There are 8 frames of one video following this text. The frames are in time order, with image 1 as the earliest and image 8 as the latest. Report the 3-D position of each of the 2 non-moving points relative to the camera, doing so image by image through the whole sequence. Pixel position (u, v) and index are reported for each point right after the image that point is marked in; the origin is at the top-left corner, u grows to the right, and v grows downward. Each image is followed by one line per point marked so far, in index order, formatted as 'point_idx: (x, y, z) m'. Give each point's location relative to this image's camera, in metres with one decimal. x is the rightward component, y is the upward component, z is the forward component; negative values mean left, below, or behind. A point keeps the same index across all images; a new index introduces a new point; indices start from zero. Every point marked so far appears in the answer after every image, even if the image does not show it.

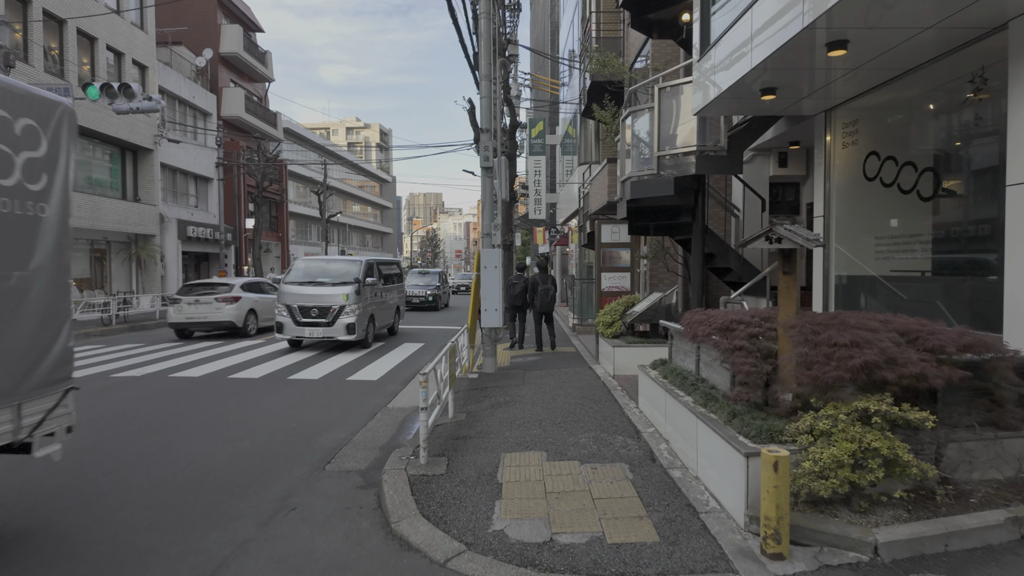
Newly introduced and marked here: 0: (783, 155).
0: (+4.5, +2.2, +9.8) m
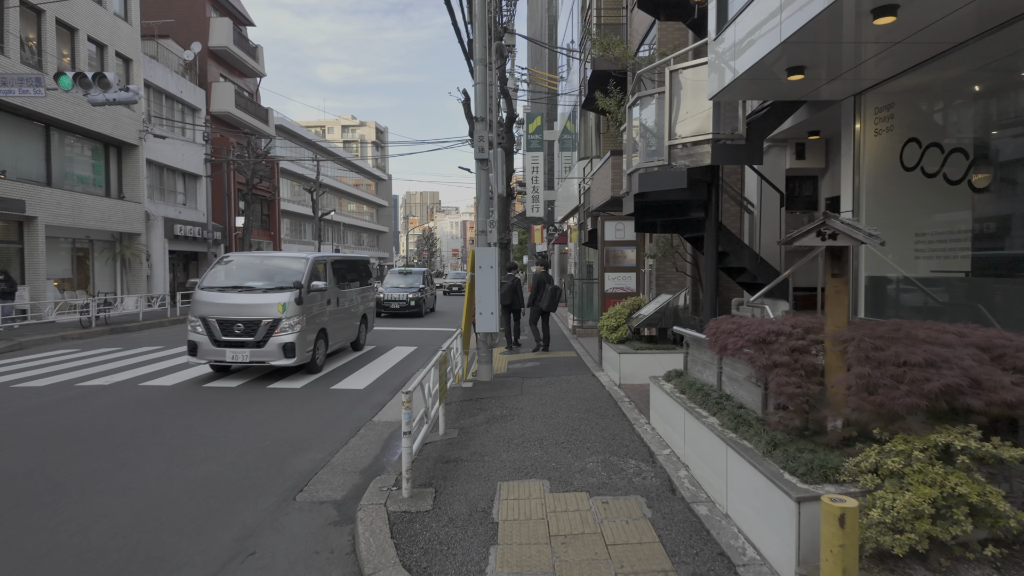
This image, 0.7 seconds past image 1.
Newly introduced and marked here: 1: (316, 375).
0: (+4.4, +2.2, +9.1) m
1: (-3.3, -1.5, +9.9) m
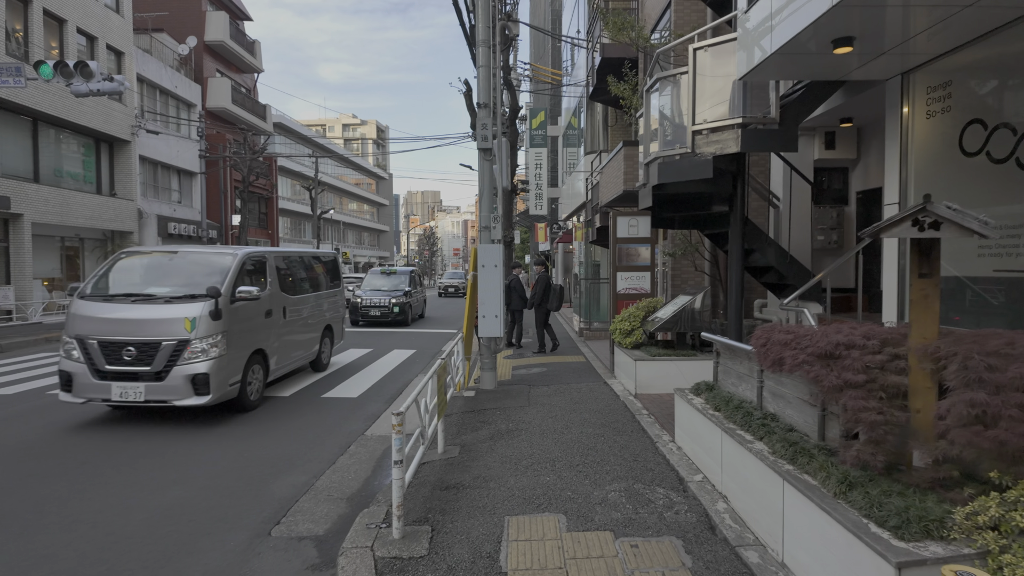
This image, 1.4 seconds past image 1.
0: (+4.5, +2.2, +8.4) m
1: (-3.2, -1.5, +9.2) m
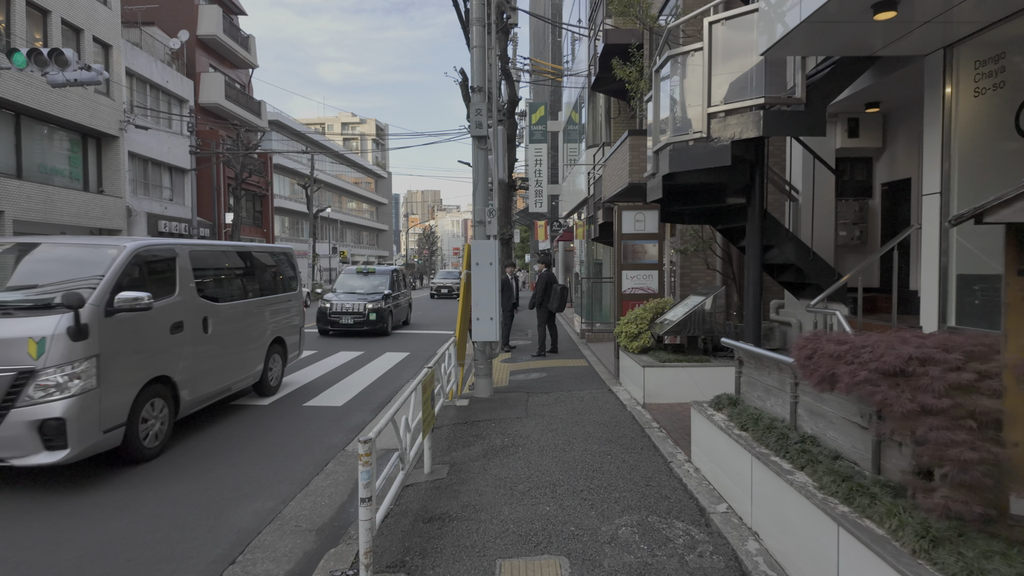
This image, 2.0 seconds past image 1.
0: (+4.5, +2.2, +7.8) m
1: (-3.2, -1.5, +8.6) m
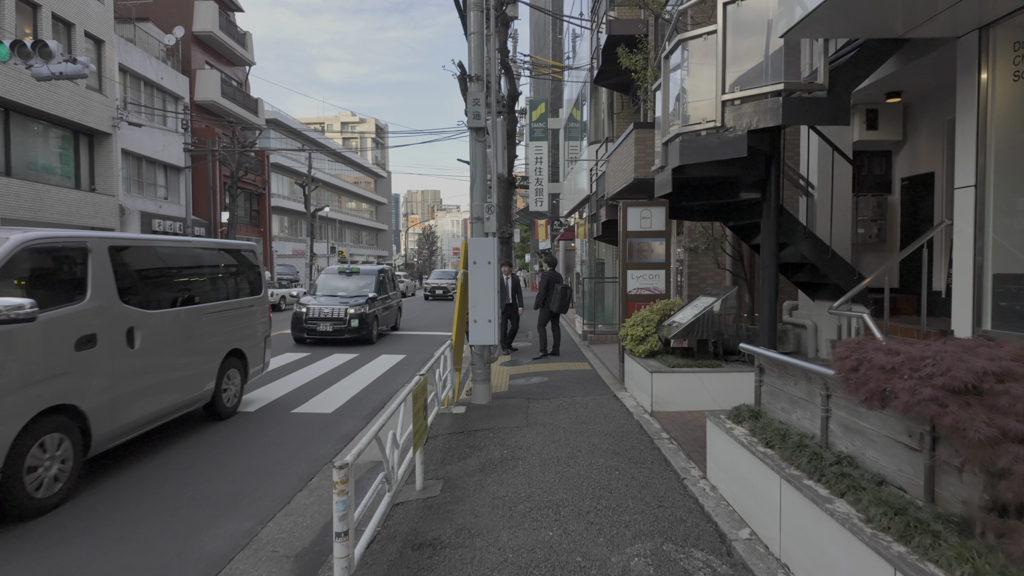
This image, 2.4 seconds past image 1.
0: (+4.5, +2.2, +7.3) m
1: (-3.3, -1.5, +8.1) m
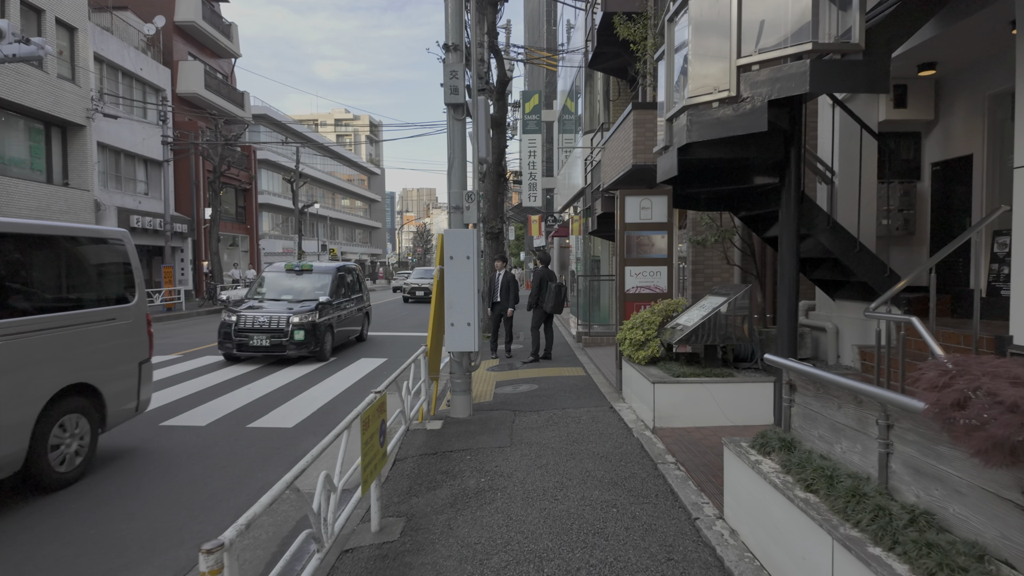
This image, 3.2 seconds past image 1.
0: (+4.3, +2.2, +6.5) m
1: (-3.4, -1.5, +7.3) m
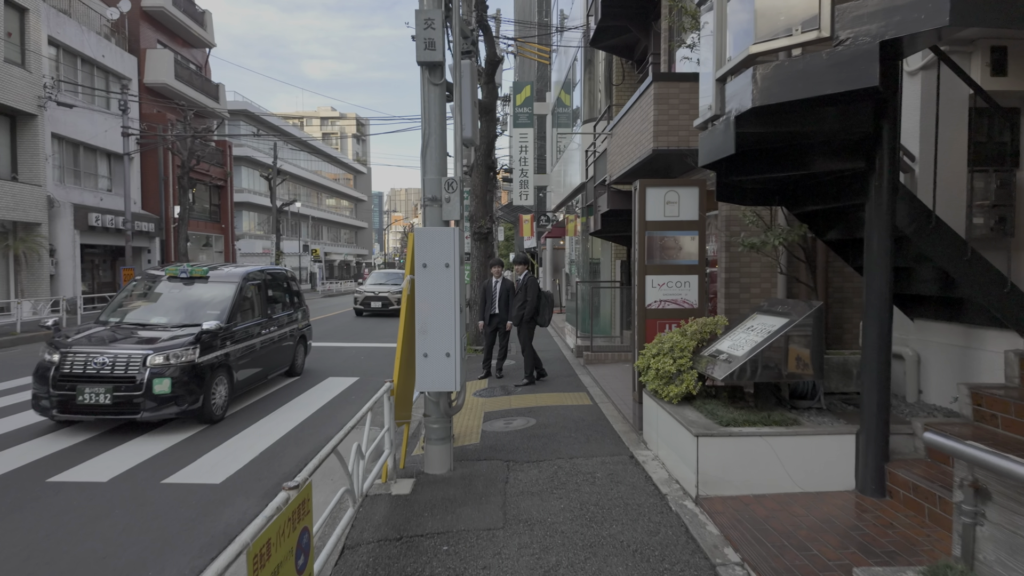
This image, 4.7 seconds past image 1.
0: (+4.2, +2.0, +5.1) m
1: (-3.5, -1.6, +5.7) m
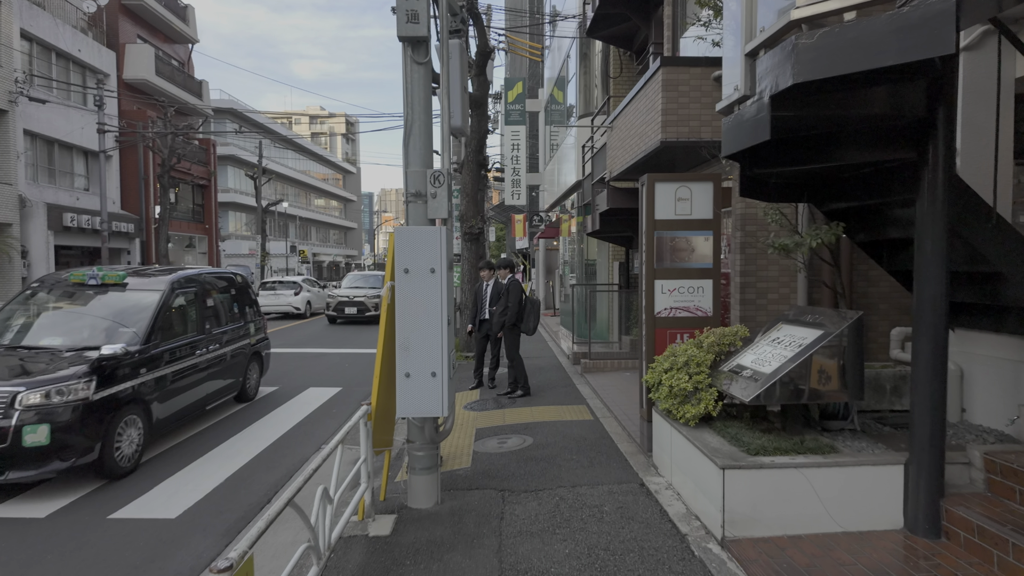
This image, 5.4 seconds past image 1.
0: (+4.2, +2.0, +4.6) m
1: (-3.6, -1.7, +5.1) m
